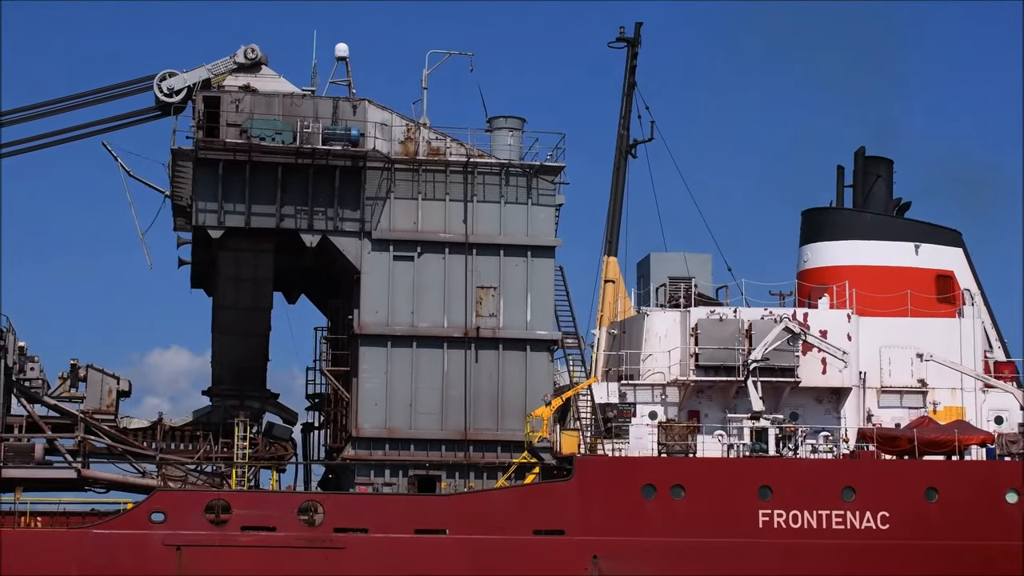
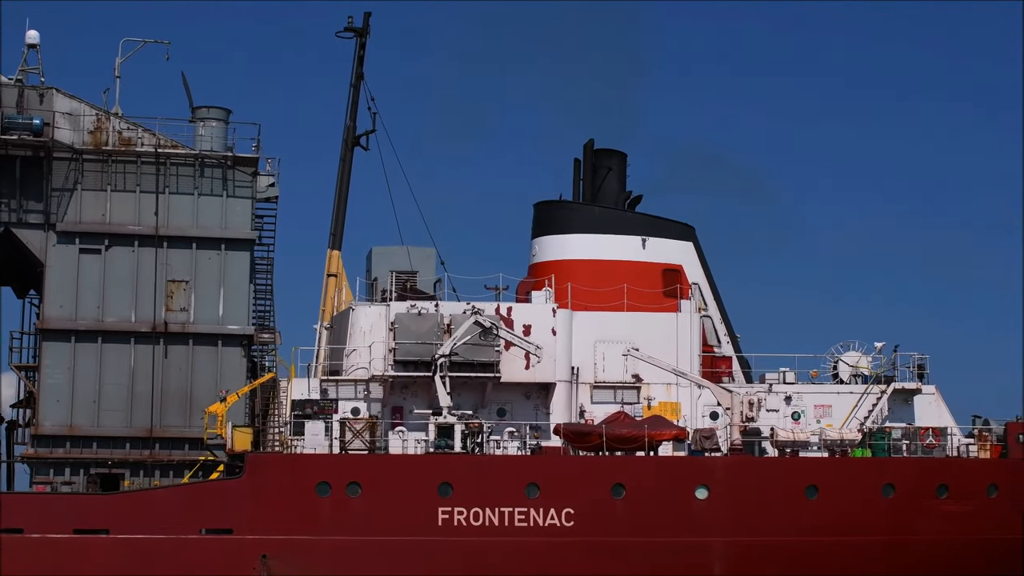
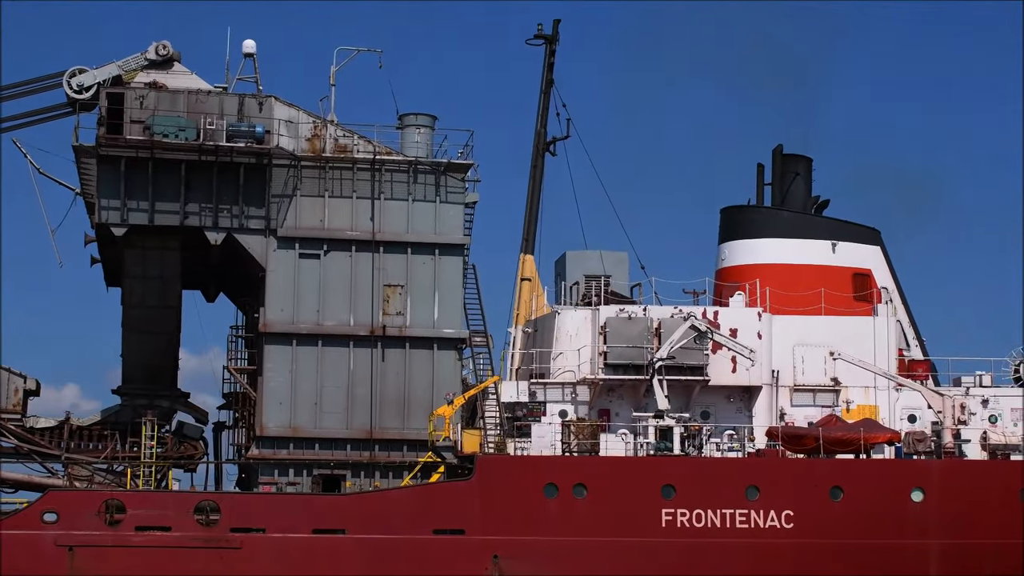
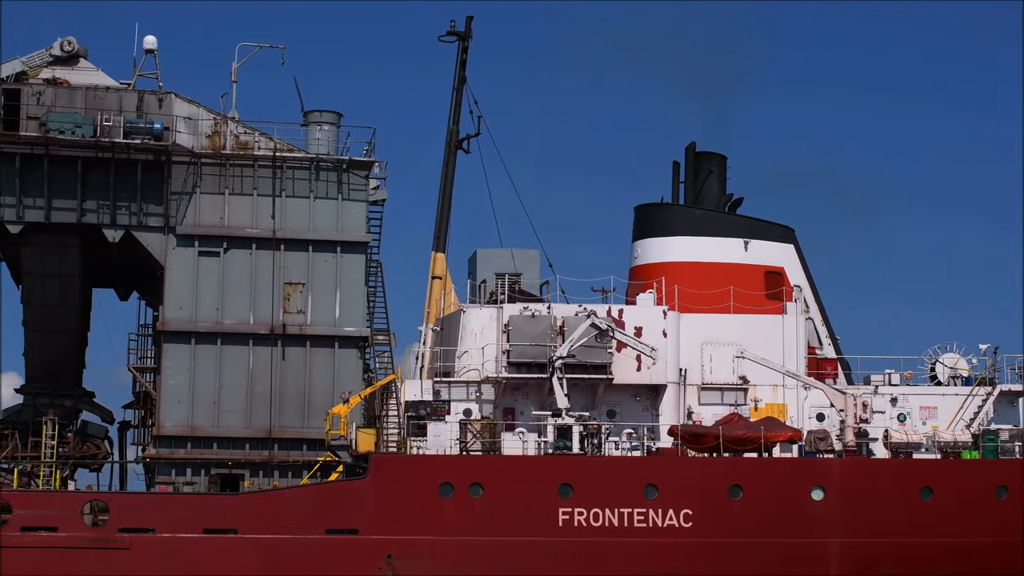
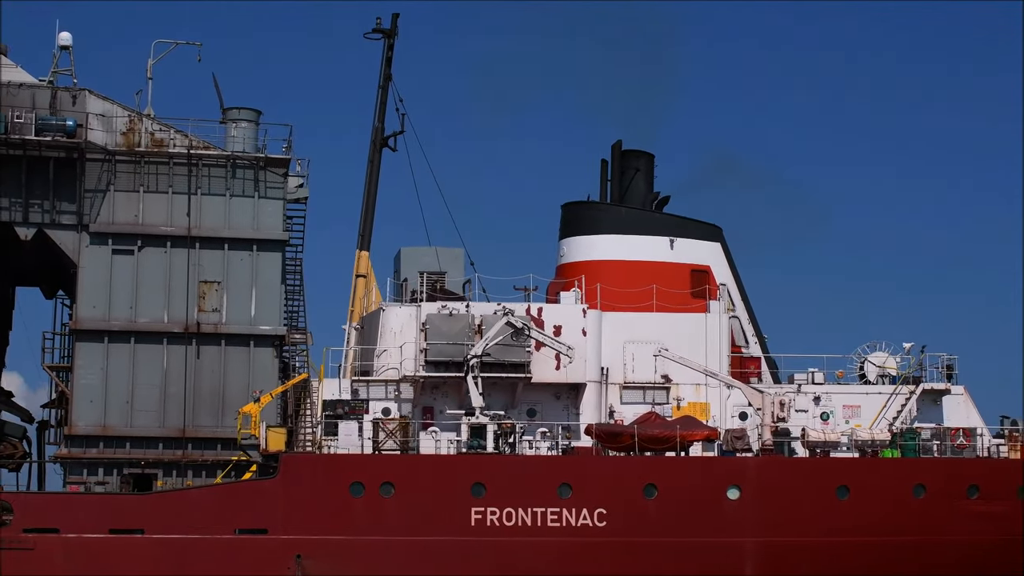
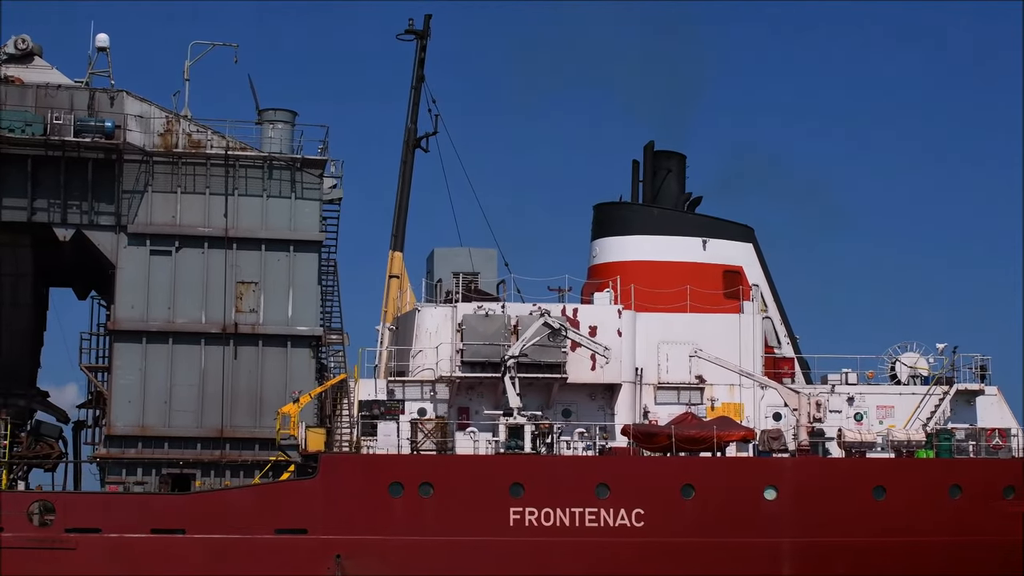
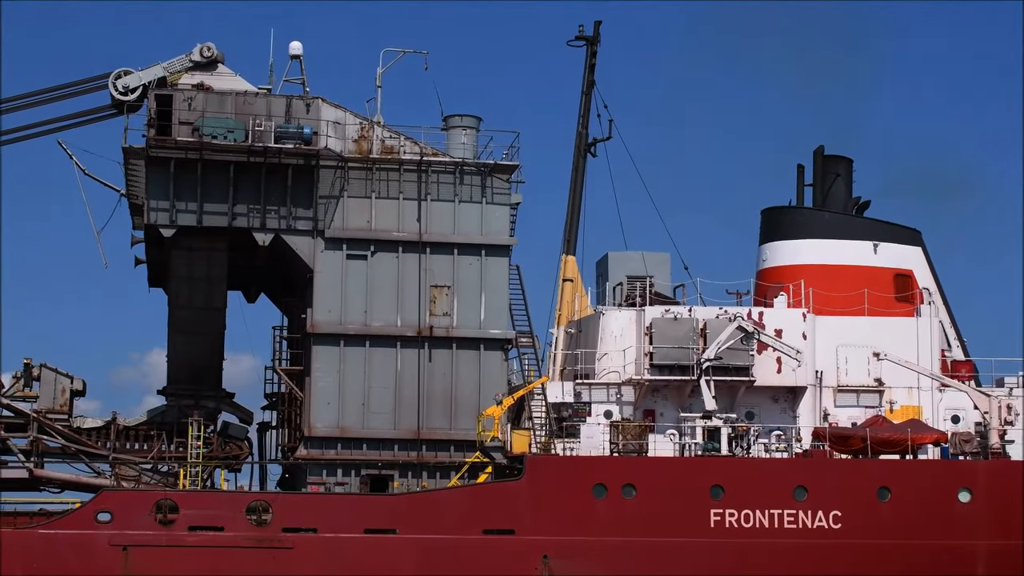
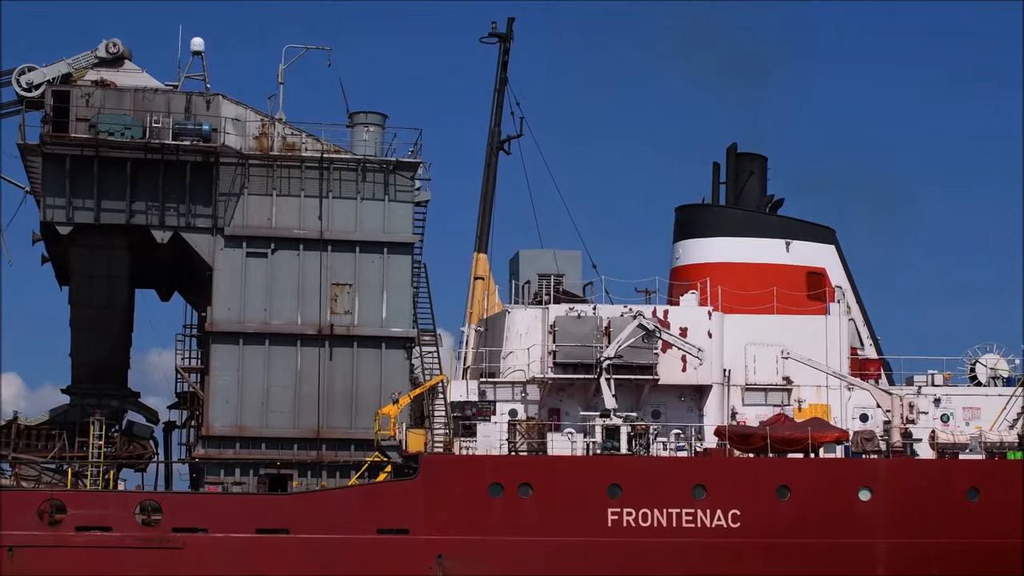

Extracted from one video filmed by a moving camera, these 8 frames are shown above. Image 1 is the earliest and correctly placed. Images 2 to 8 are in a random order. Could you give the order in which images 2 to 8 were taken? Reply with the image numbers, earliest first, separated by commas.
7, 3, 8, 4, 6, 5, 2
